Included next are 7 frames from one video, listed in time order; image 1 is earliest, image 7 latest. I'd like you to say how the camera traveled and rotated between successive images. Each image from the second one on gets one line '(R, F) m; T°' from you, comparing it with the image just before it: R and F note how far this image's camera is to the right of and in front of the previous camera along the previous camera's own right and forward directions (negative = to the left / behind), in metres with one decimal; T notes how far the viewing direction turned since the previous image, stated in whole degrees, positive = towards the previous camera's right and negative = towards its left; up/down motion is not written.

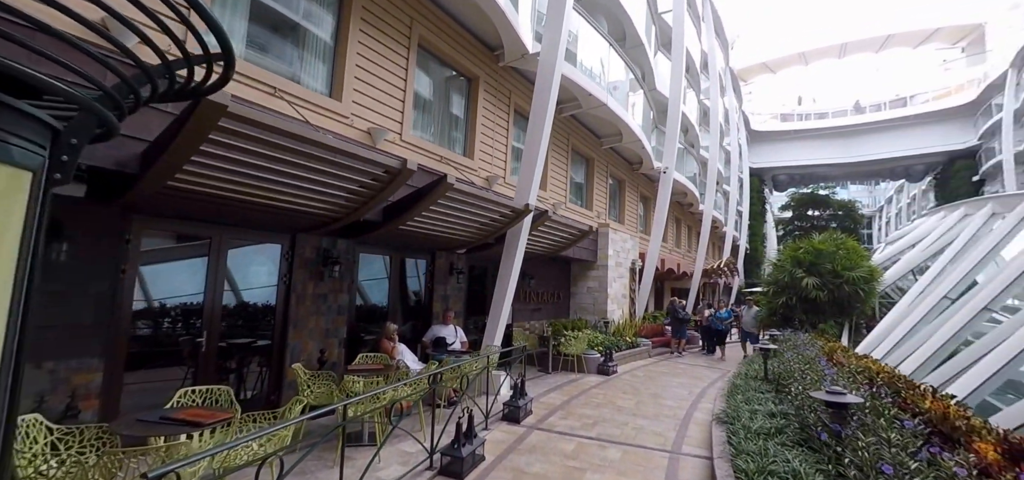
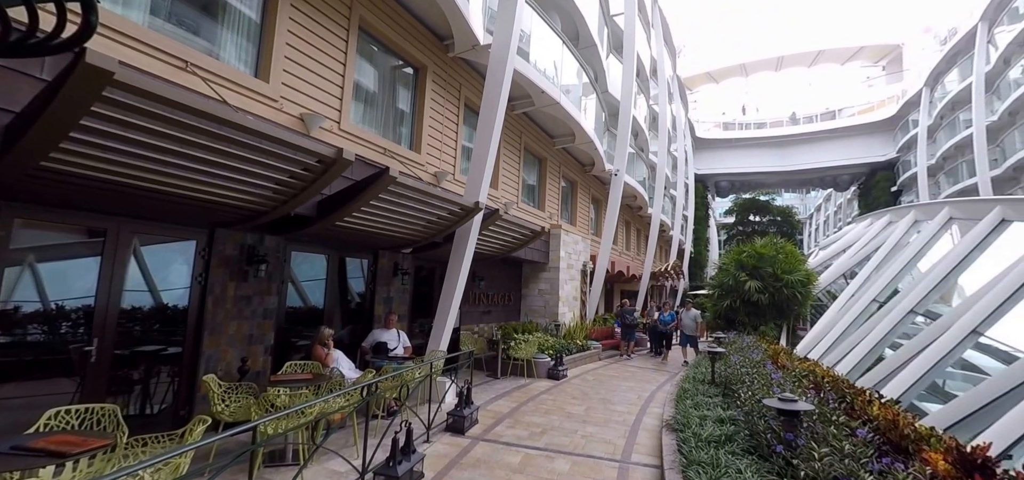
(+0.1, +0.3) m; +6°
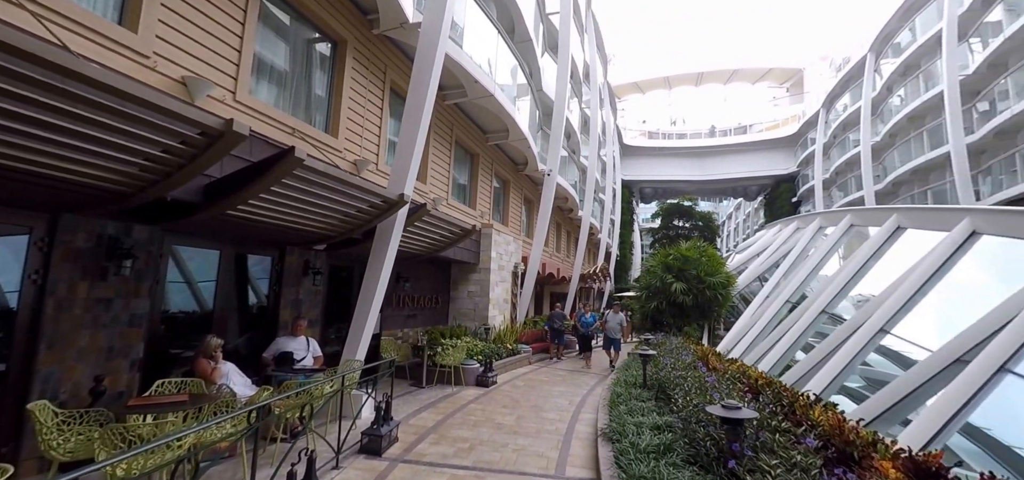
(0.0, +0.5) m; +9°
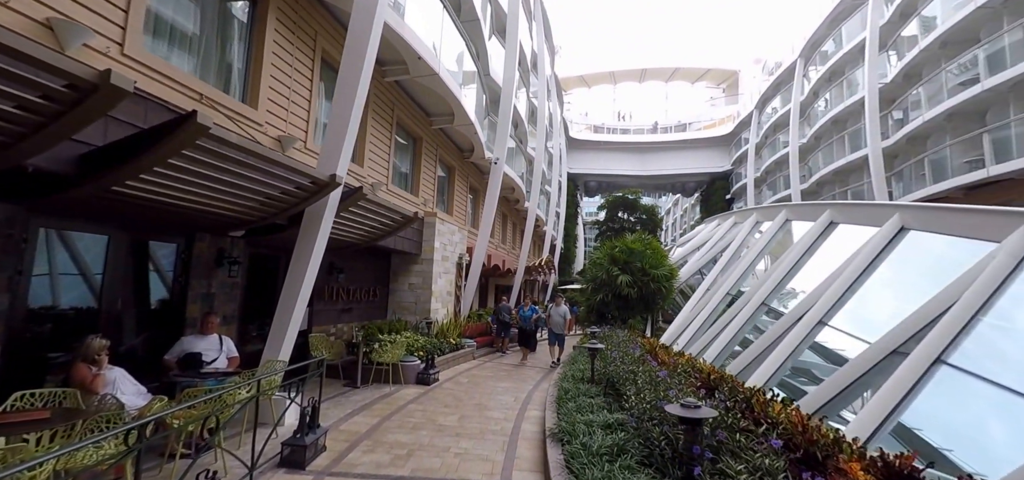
(0.0, +0.4) m; +7°
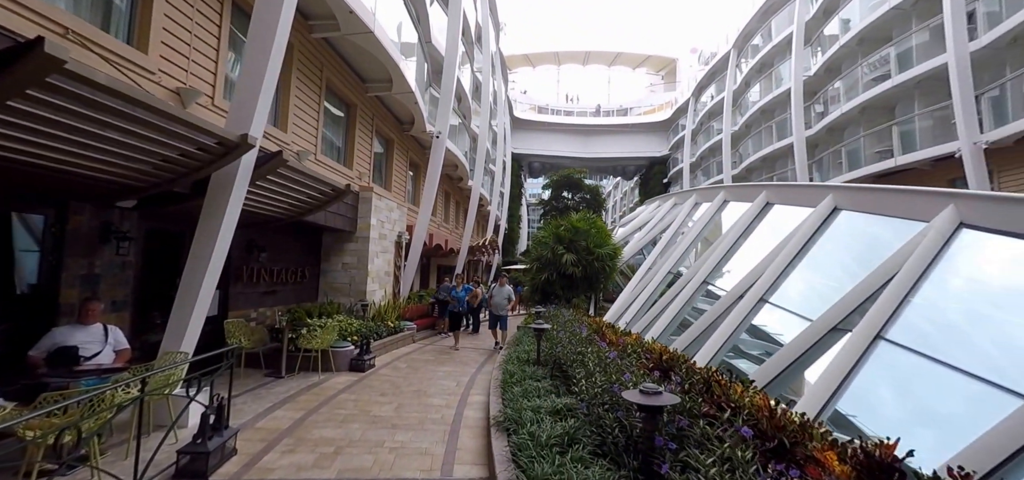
(0.0, +0.4) m; +7°
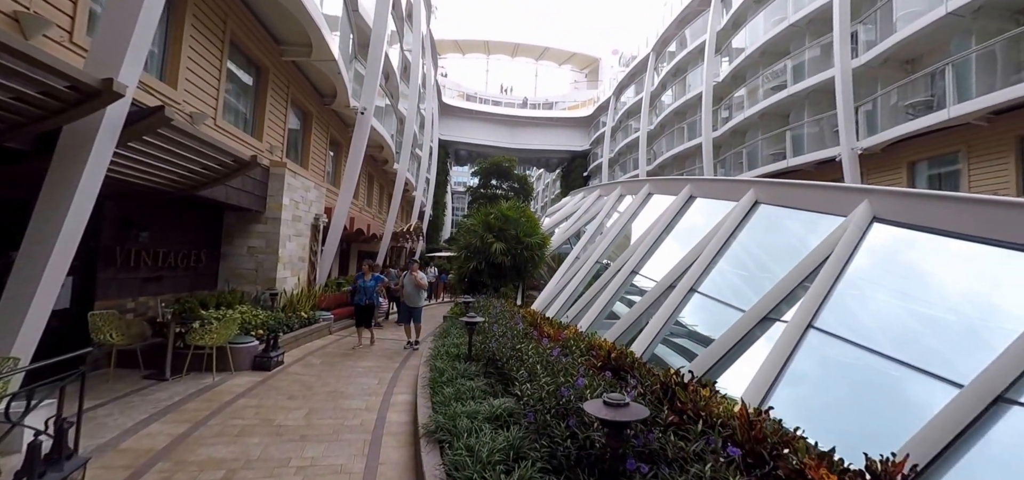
(-0.1, +0.5) m; +10°
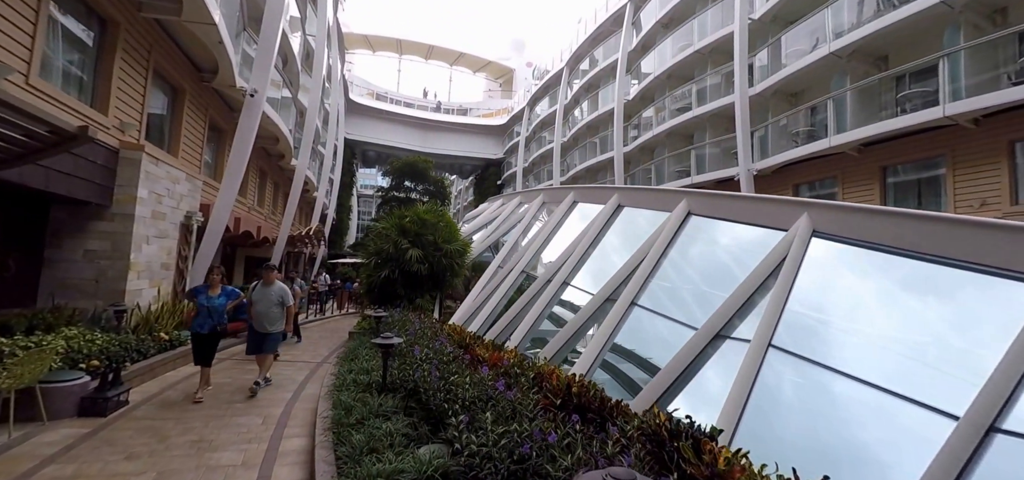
(-0.2, +0.8) m; +12°
